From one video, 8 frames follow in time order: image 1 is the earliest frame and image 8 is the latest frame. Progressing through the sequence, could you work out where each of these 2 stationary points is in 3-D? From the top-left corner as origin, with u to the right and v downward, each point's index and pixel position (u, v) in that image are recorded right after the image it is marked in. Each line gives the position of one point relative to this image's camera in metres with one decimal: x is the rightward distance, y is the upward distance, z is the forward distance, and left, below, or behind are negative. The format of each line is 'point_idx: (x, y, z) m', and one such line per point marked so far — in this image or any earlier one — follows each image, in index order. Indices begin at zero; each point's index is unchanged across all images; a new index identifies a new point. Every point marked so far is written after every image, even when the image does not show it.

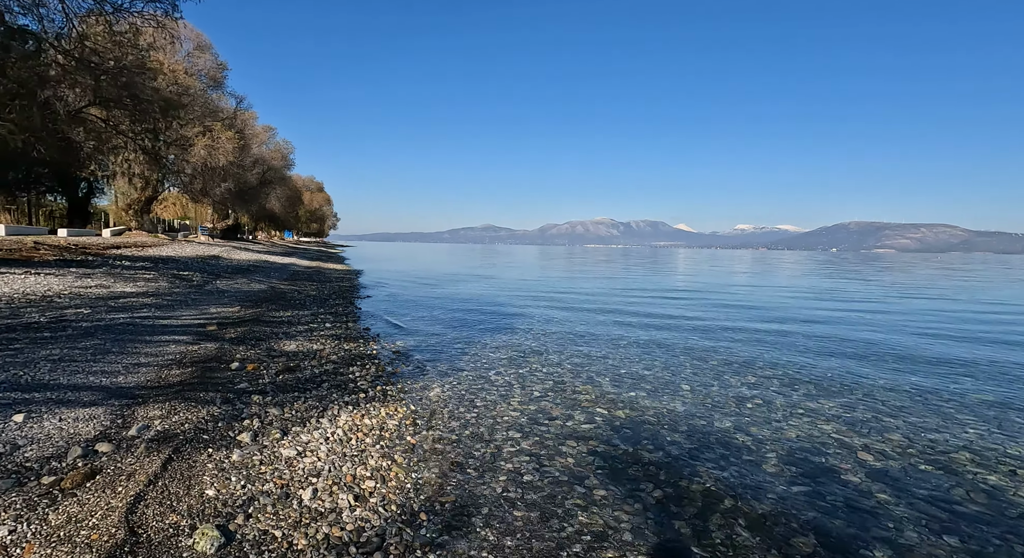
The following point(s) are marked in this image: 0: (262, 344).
0: (-7.8, -2.0, +16.1) m
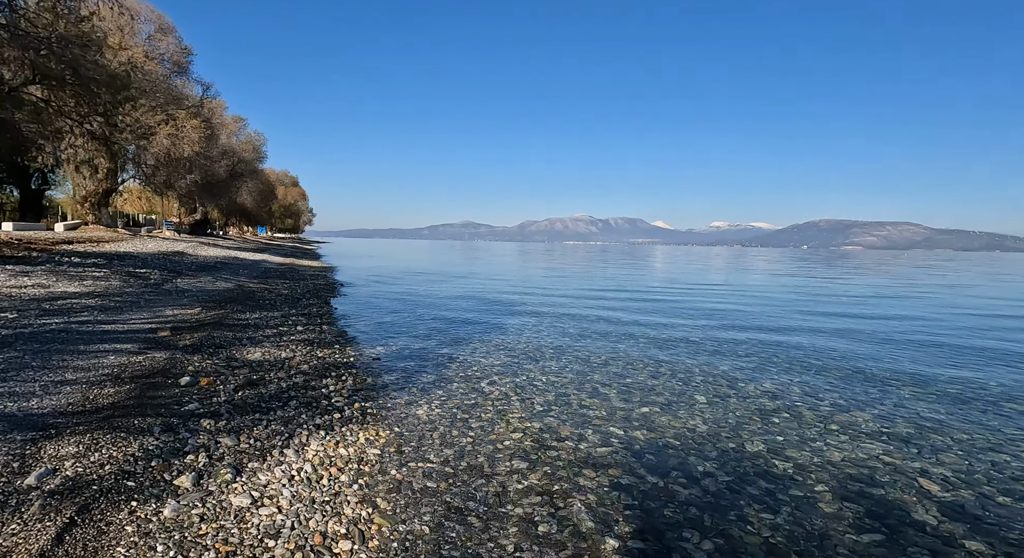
0: (-7.9, -2.0, +14.2) m
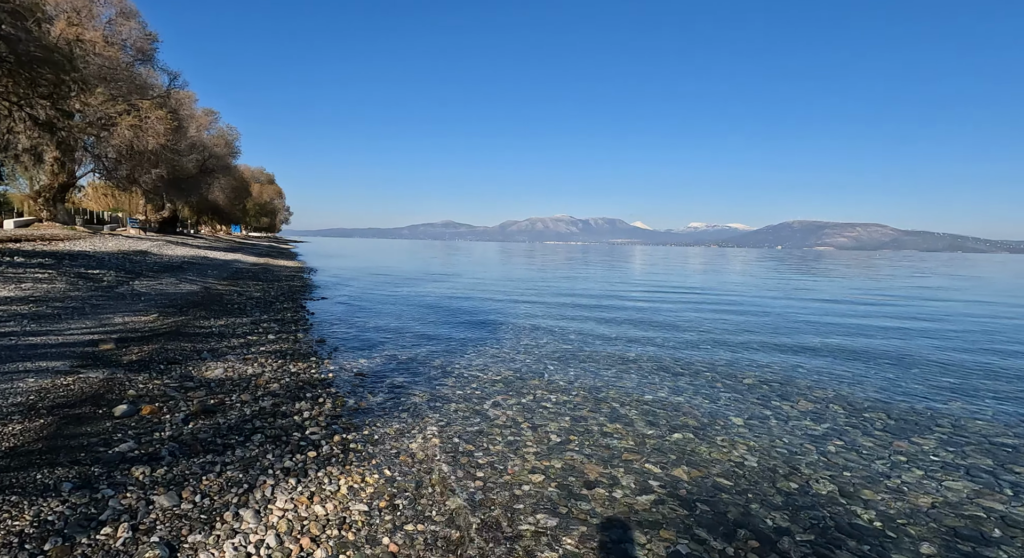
0: (-7.8, -2.1, +12.1) m
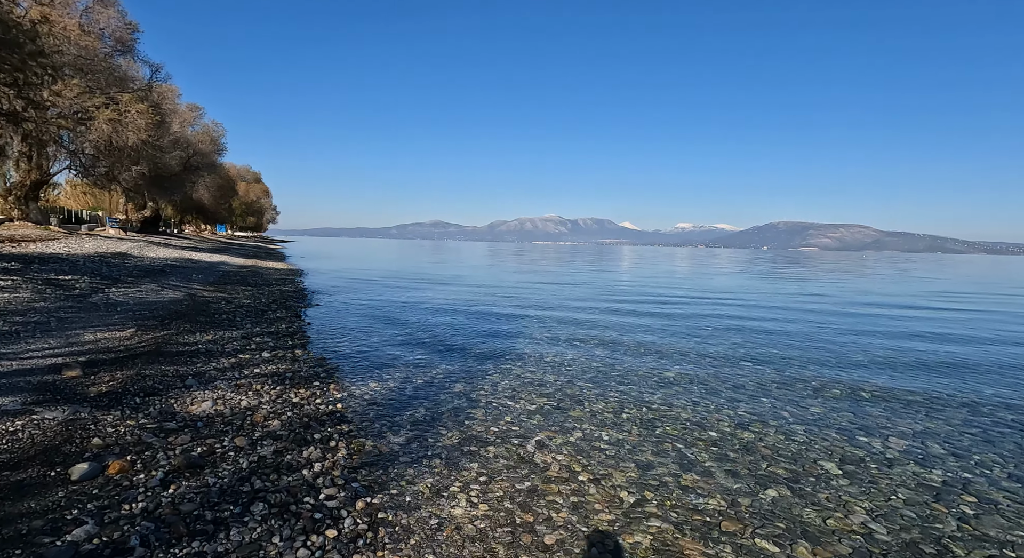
0: (-7.0, -2.4, +10.1) m
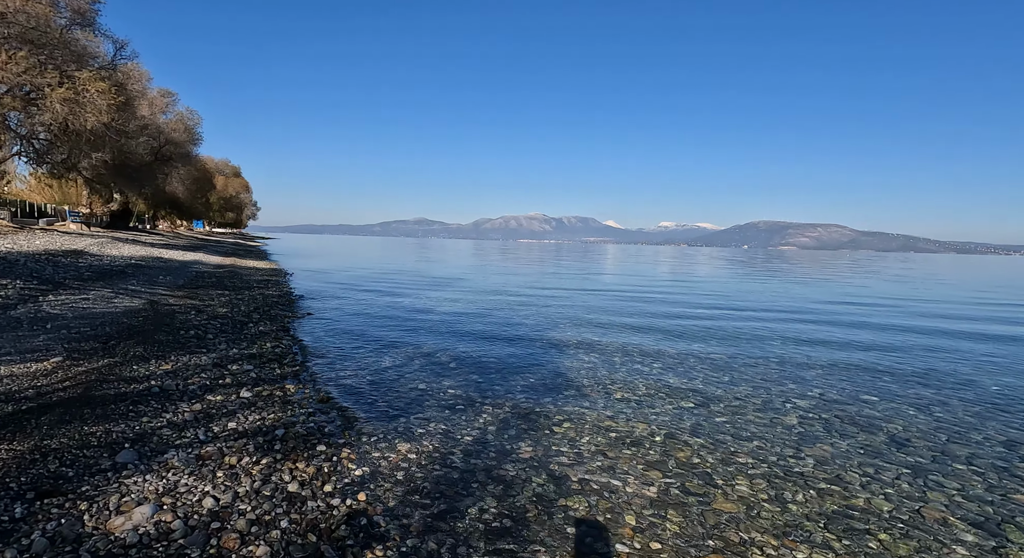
0: (-5.3, -2.7, +5.9) m
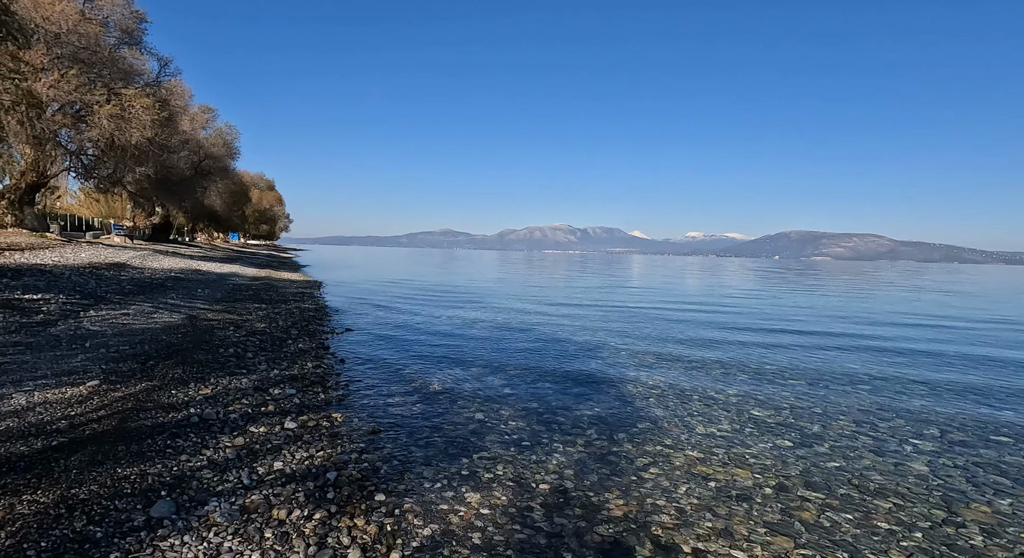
0: (-4.1, -2.9, +4.9) m
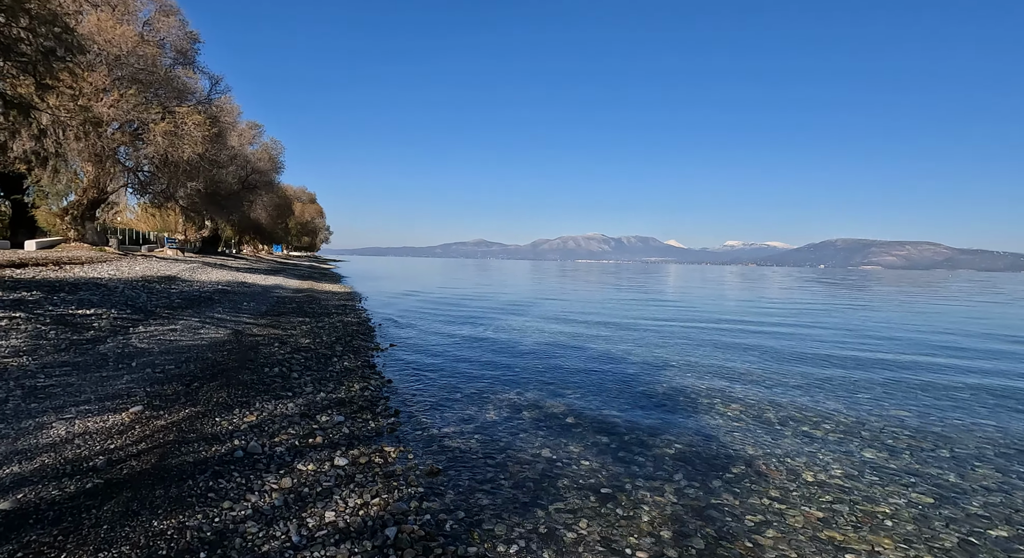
0: (-3.2, -3.2, +3.8) m
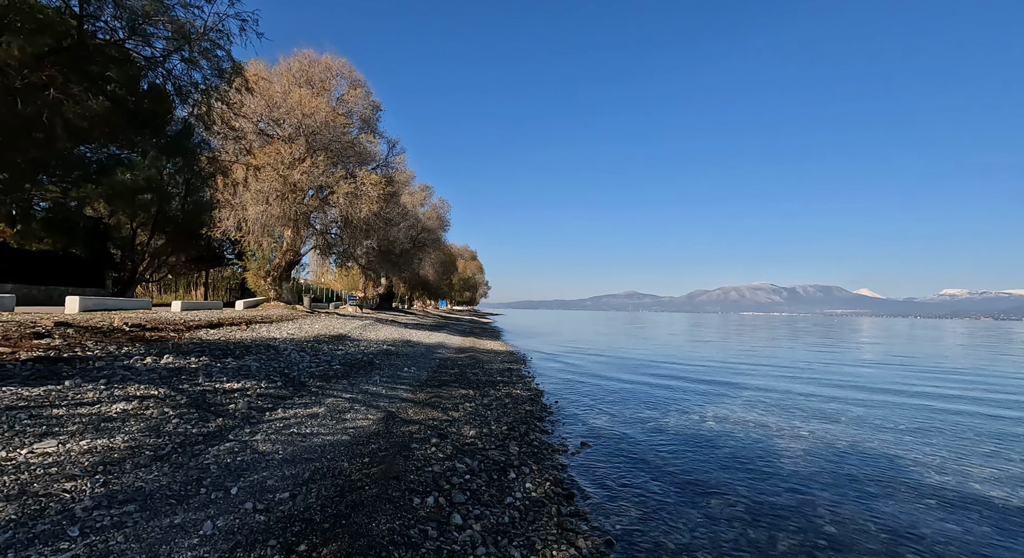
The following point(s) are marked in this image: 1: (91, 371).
0: (-1.4, -3.6, -2.3) m
1: (-9.9, -2.6, +12.0) m
